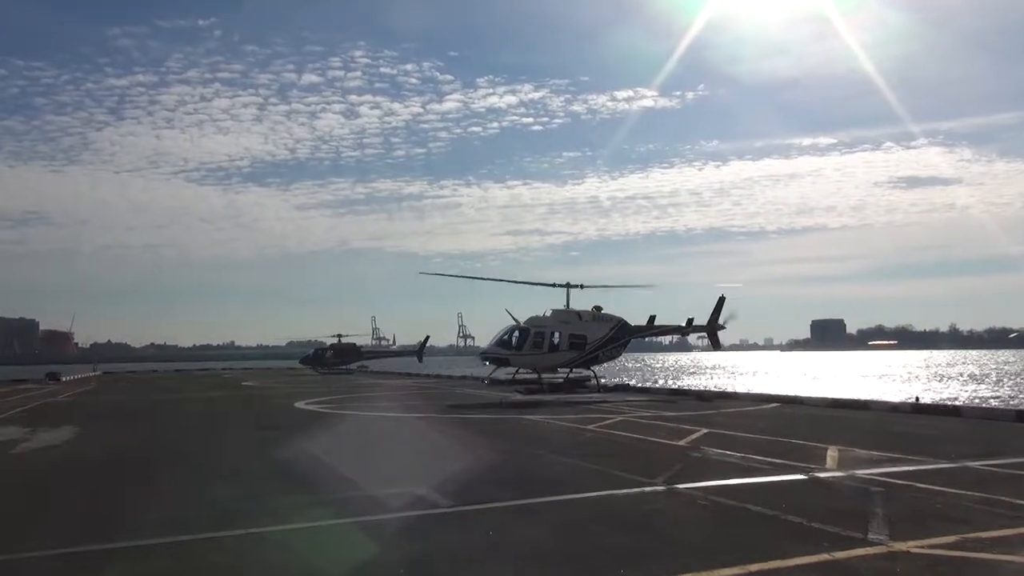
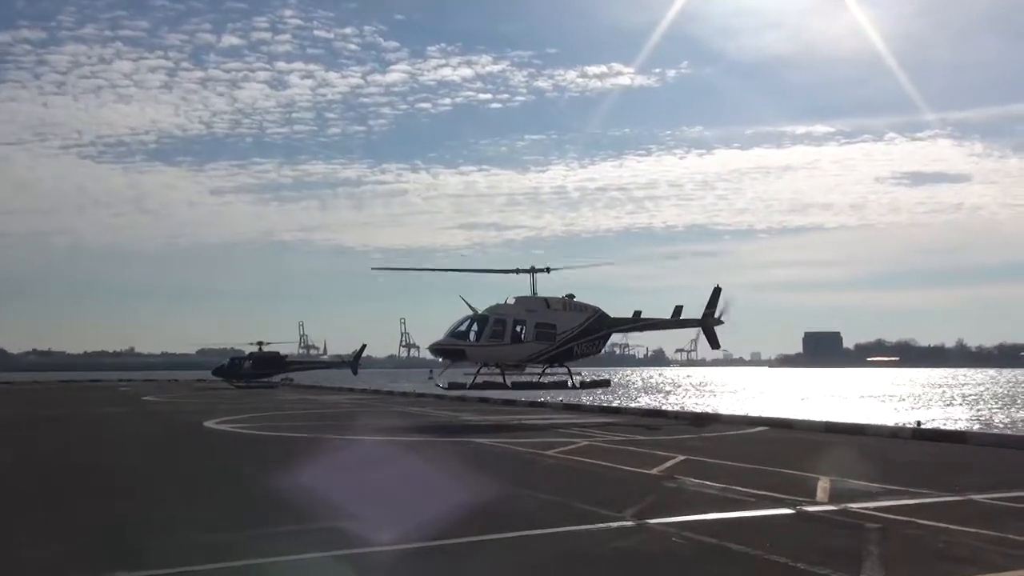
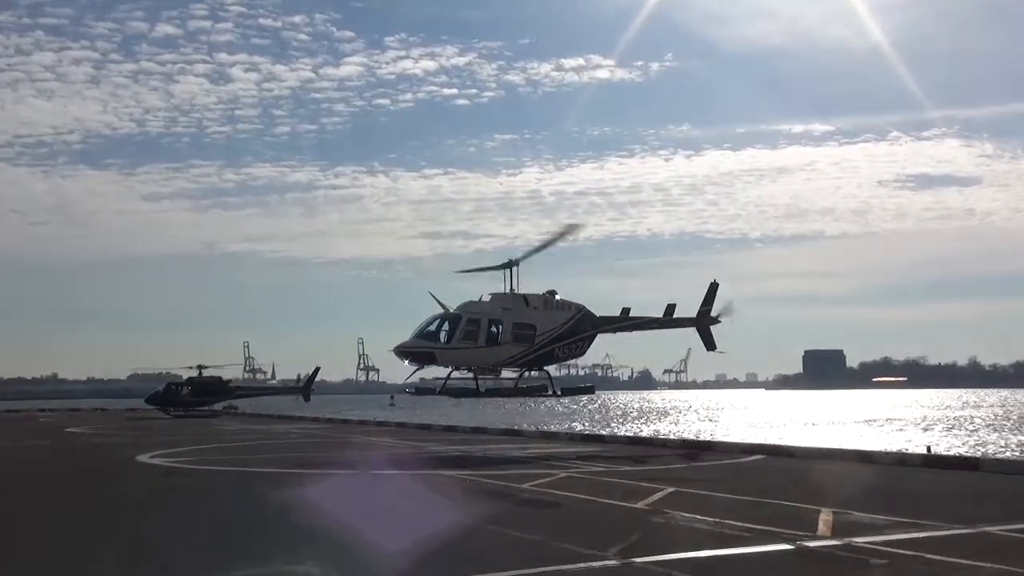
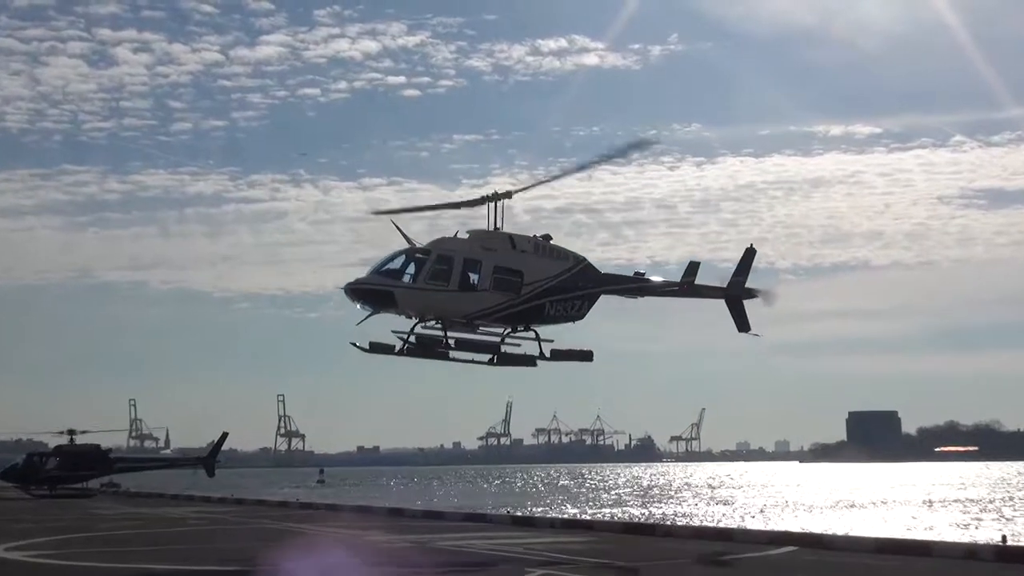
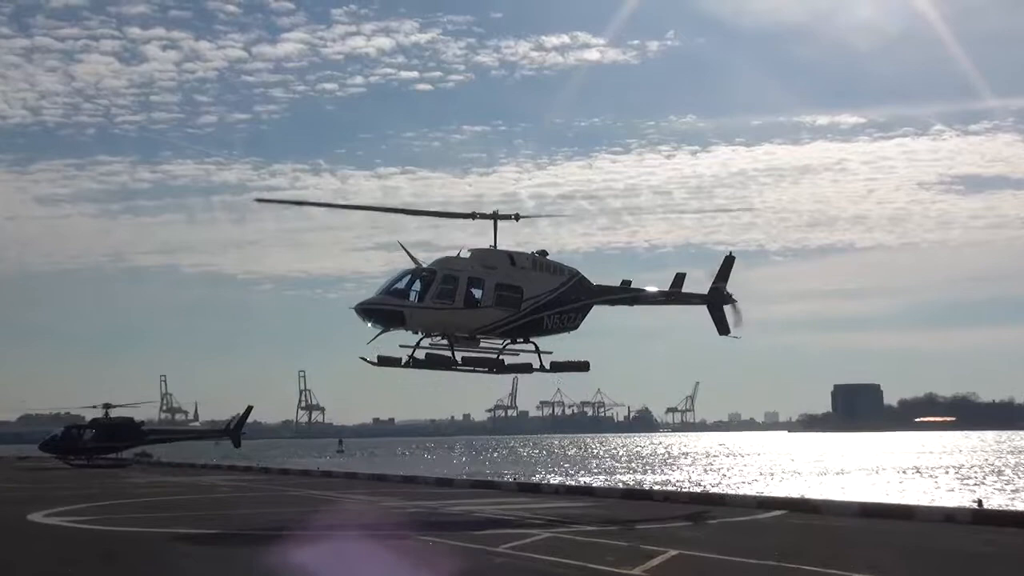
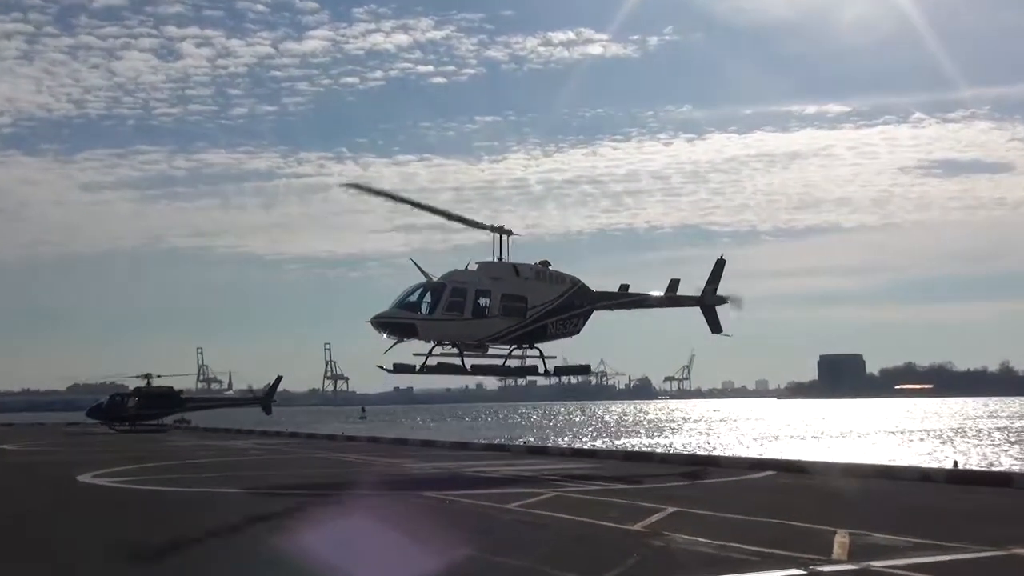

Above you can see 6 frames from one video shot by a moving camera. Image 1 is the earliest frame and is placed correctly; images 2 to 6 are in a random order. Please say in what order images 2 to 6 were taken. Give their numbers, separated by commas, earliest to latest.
2, 3, 6, 5, 4
